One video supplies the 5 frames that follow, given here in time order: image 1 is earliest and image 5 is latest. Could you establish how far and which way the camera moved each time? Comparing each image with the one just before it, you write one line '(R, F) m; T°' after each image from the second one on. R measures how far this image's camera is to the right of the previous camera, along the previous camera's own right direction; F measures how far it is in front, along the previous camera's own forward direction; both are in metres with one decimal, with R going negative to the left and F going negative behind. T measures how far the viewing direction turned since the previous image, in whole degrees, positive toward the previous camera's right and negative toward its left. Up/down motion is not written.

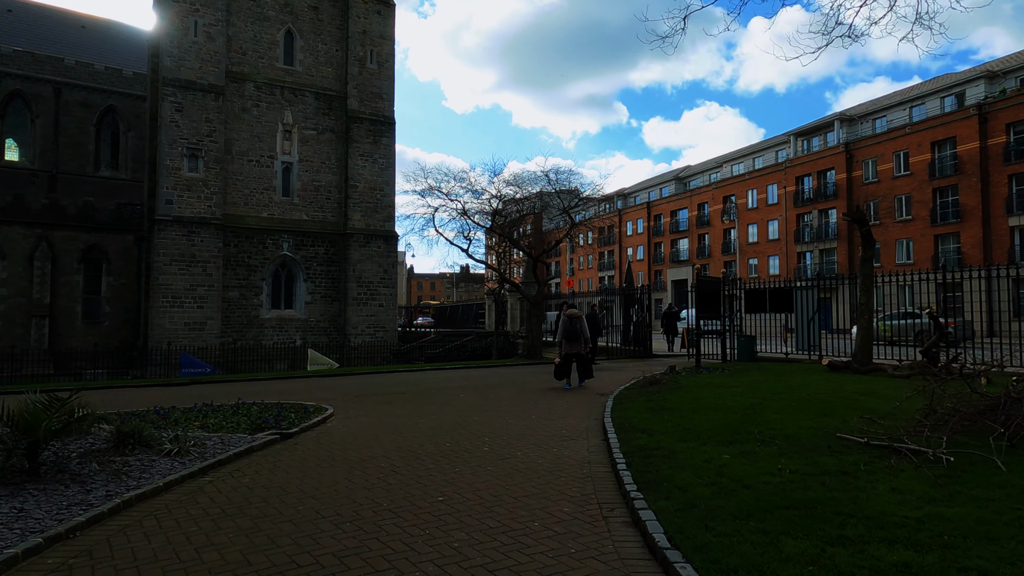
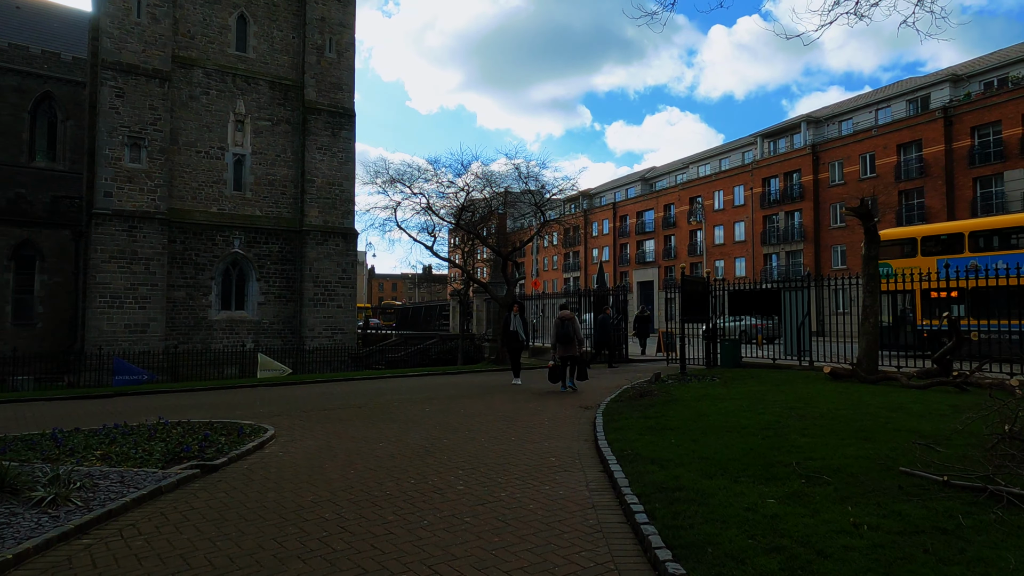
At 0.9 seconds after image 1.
(-0.2, +1.3) m; +3°
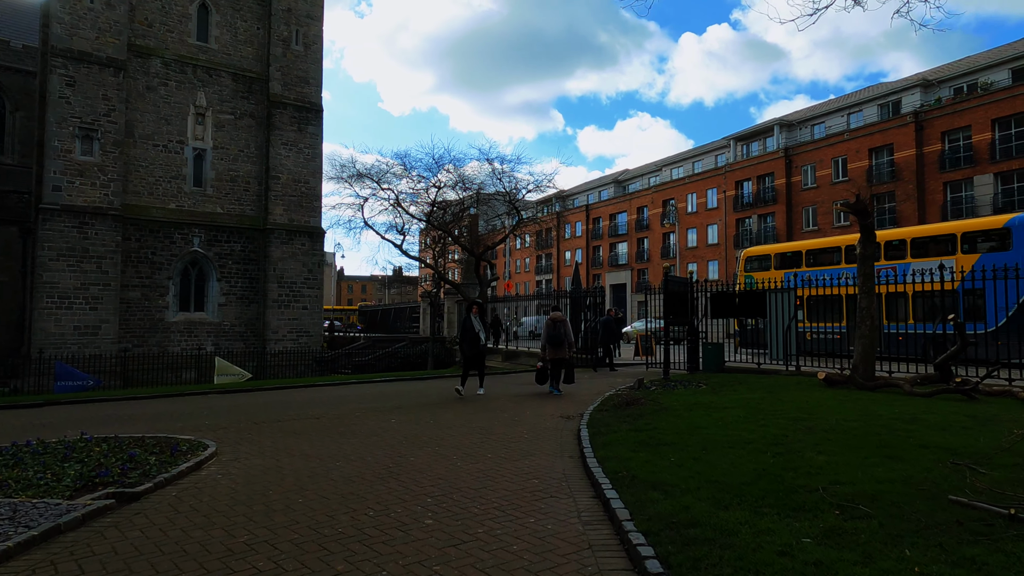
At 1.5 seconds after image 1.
(-0.1, +0.9) m; +2°
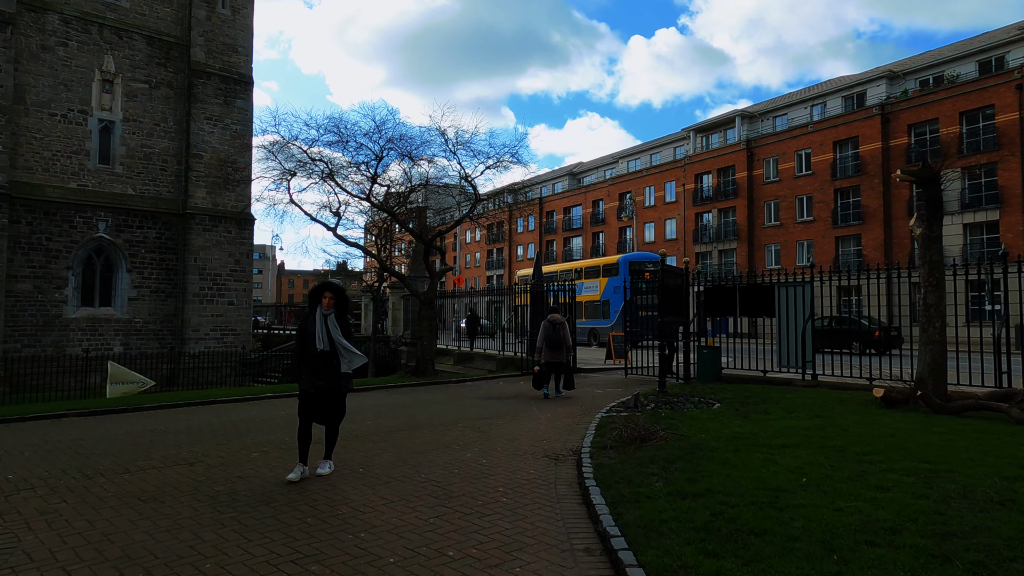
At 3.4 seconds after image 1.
(-0.2, +2.7) m; +4°
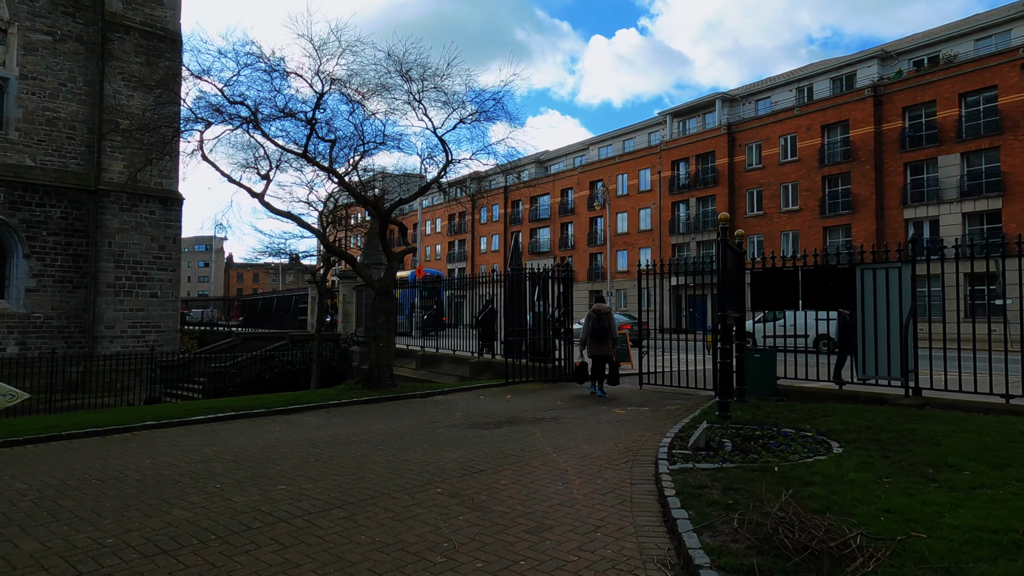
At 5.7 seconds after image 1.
(-0.4, +3.4) m; +4°
